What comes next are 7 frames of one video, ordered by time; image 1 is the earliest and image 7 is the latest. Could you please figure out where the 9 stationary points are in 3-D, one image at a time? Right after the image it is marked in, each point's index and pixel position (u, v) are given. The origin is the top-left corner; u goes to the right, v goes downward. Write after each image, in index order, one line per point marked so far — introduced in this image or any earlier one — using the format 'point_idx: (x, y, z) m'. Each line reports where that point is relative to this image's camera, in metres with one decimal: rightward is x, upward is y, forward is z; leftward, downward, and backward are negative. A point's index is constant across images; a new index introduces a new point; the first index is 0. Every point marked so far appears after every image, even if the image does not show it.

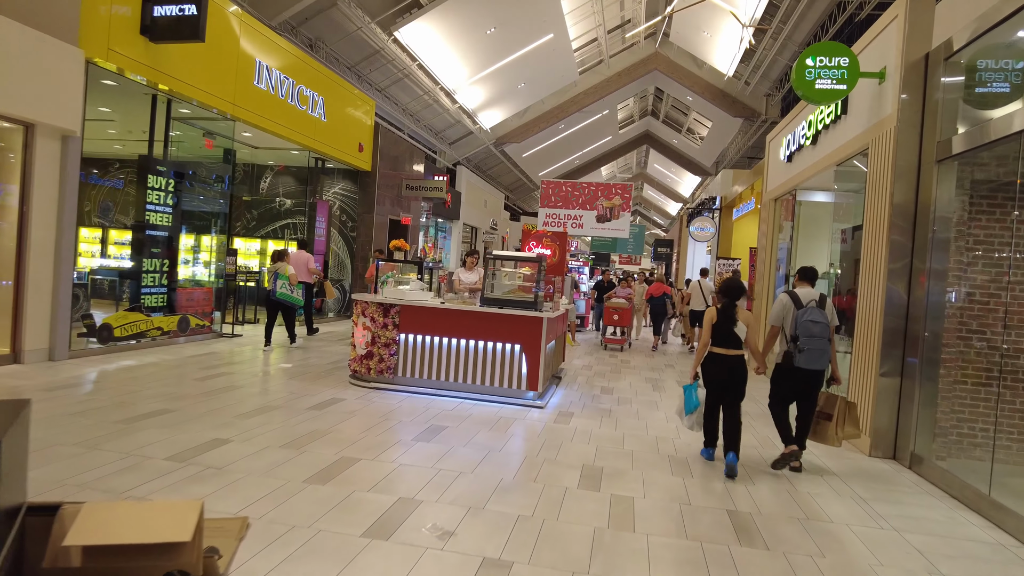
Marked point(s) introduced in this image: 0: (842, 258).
0: (+2.9, +0.3, +5.8) m
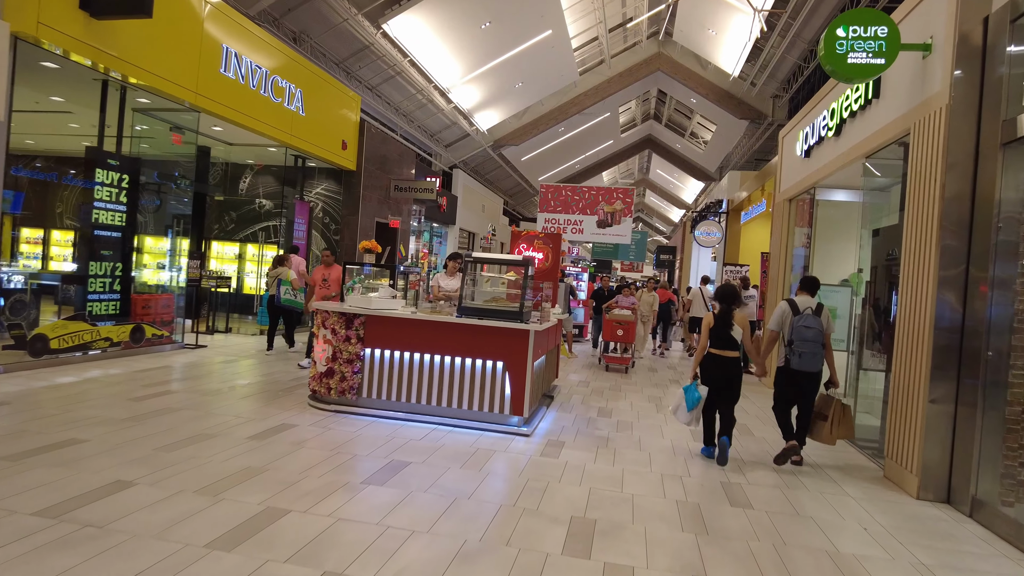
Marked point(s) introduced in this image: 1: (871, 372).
0: (+2.8, +0.2, +5.1) m
1: (+2.6, -0.6, +4.9) m
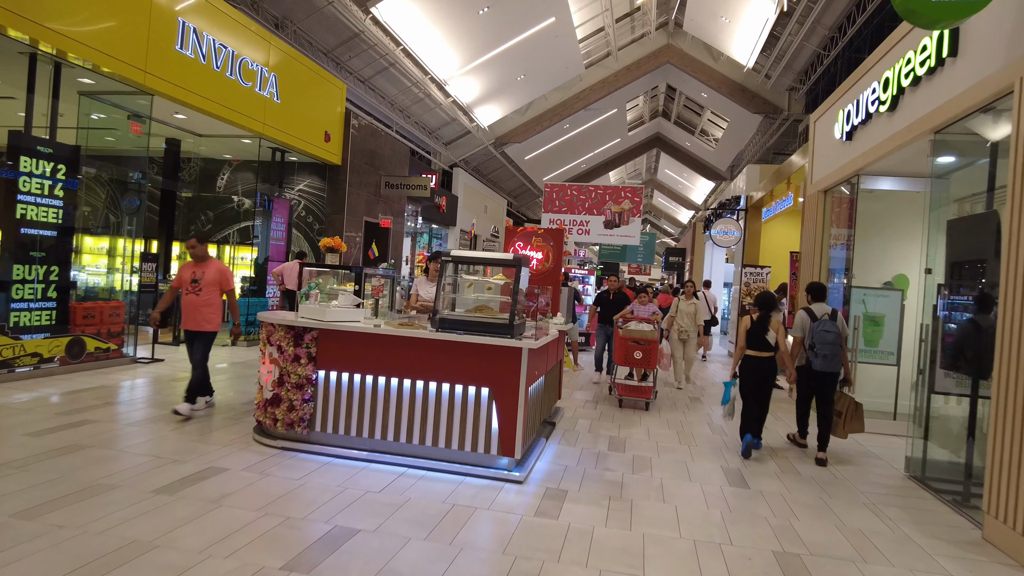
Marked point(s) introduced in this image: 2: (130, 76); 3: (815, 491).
0: (+2.7, +0.2, +4.2) m
1: (+2.6, -0.6, +3.9) m
2: (-3.5, +1.9, +6.0) m
3: (+1.7, -1.2, +3.8) m
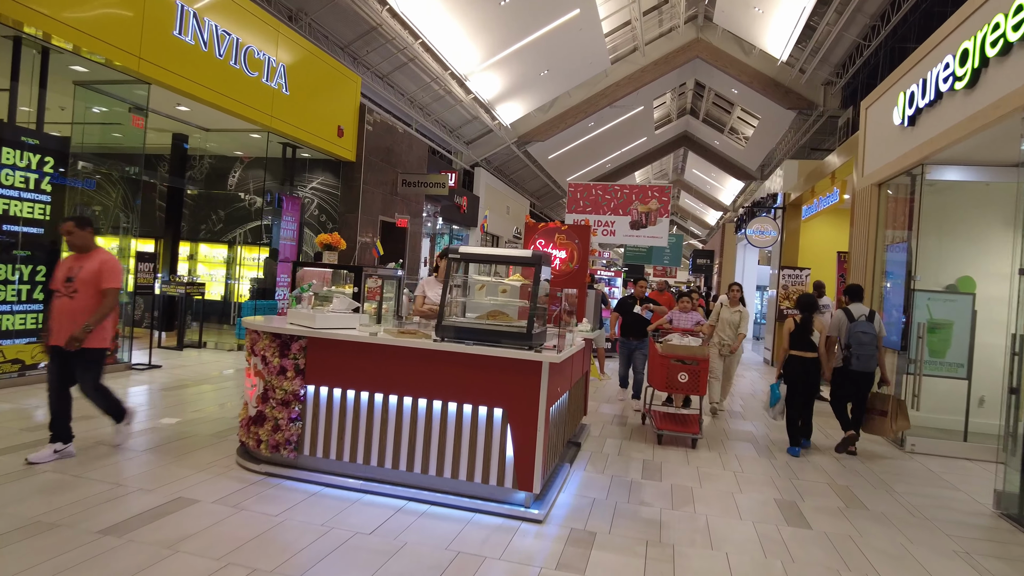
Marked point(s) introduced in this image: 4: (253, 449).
0: (+2.8, +0.1, +3.5) m
1: (+2.7, -0.7, +3.3) m
2: (-3.3, +1.9, +5.6) m
3: (+1.8, -1.2, +3.2) m
4: (-1.3, -0.8, +3.4) m
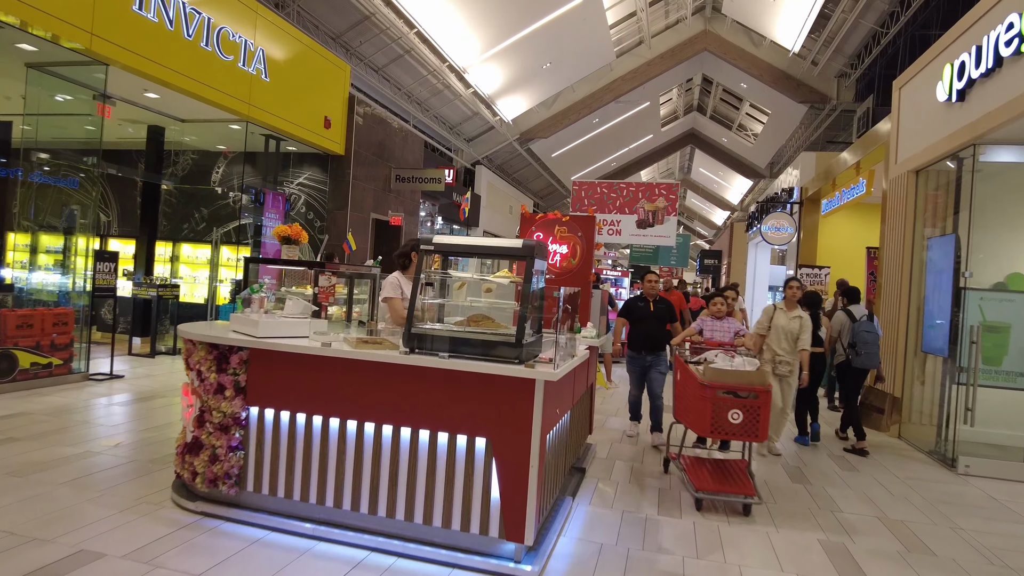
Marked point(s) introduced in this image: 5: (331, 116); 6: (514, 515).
0: (+2.8, +0.2, +2.9) m
1: (+2.6, -0.6, +2.7) m
2: (-3.3, +1.9, +5.1) m
3: (+1.8, -1.2, +2.6) m
4: (-1.4, -0.8, +2.8) m
5: (-2.4, +2.3, +8.8) m
6: (0.0, -0.8, +2.4) m
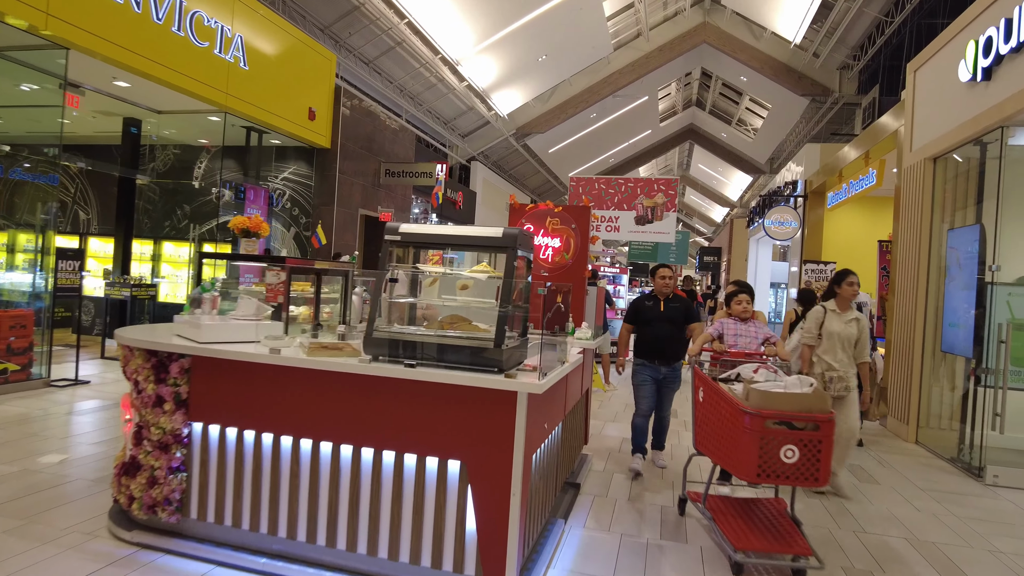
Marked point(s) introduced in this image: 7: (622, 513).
0: (+2.7, +0.2, +2.6) m
1: (+2.6, -0.6, +2.3) m
2: (-3.4, +1.9, +4.7) m
3: (+1.7, -1.1, +2.2) m
4: (-1.4, -0.8, +2.5) m
5: (-2.5, +2.3, +8.4) m
6: (-0.1, -0.8, +2.0) m
7: (+0.5, -1.0, +3.1) m
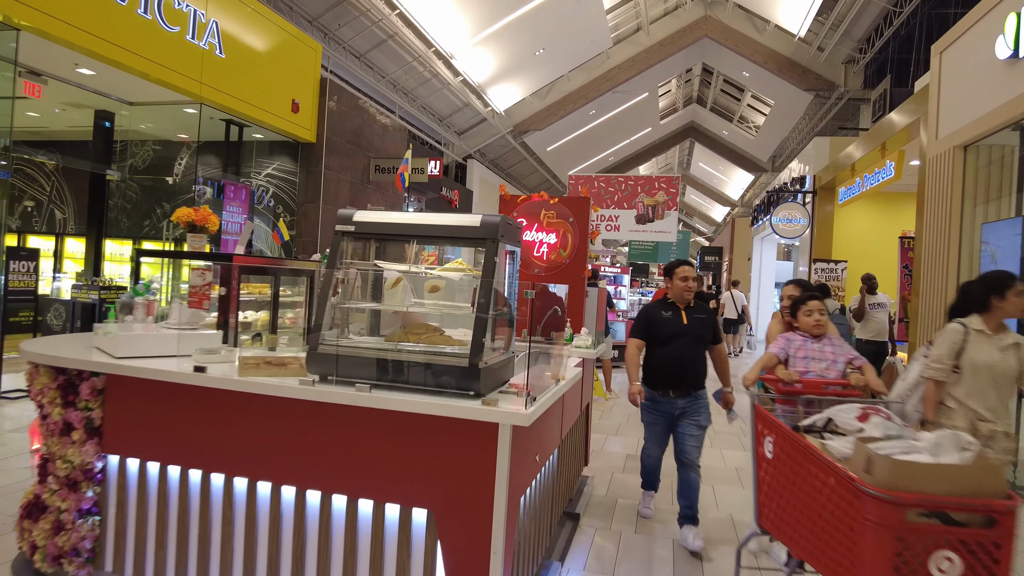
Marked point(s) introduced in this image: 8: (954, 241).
0: (+2.6, +0.2, +2.2) m
1: (+2.5, -0.6, +1.9) m
2: (-3.5, +1.9, +4.3) m
3: (+1.7, -1.1, +1.8) m
4: (-1.5, -0.8, +2.1) m
5: (-2.5, +2.3, +8.0) m
6: (-0.1, -0.8, +1.6) m
7: (+0.5, -1.0, +2.7) m
8: (+3.2, +0.3, +4.8) m
